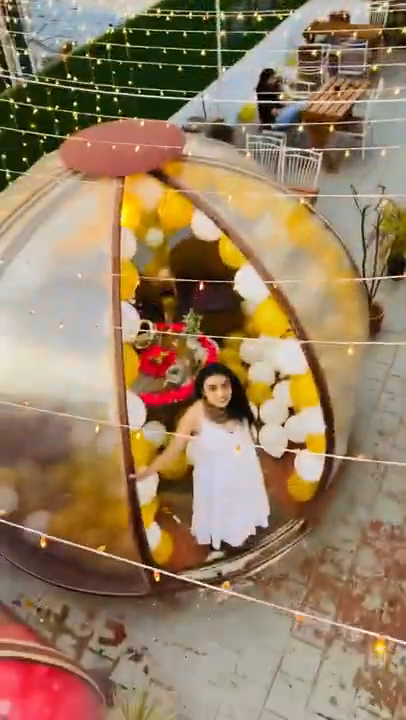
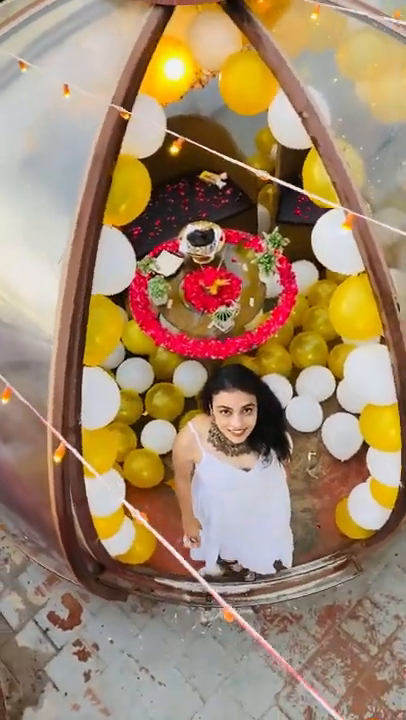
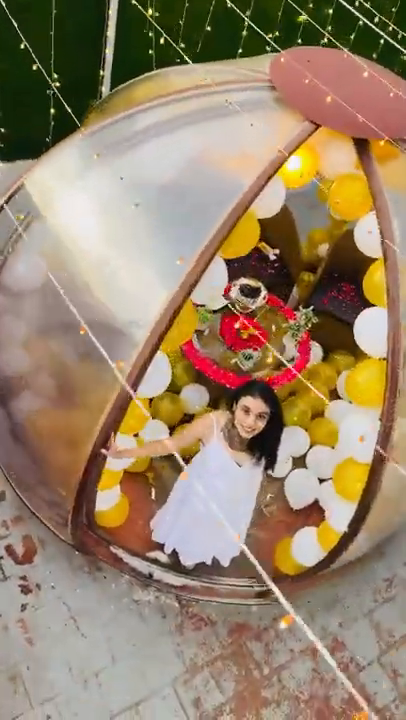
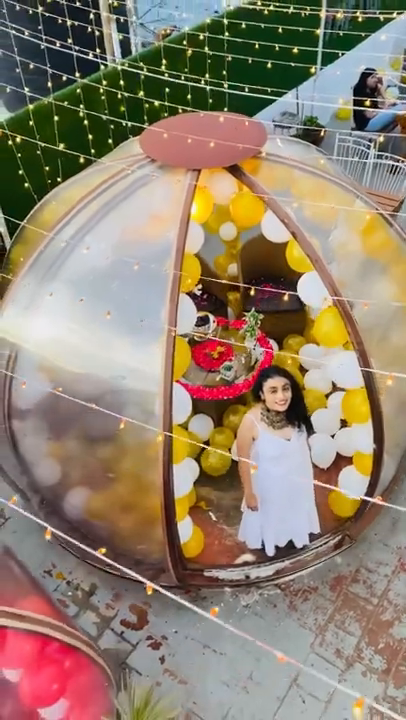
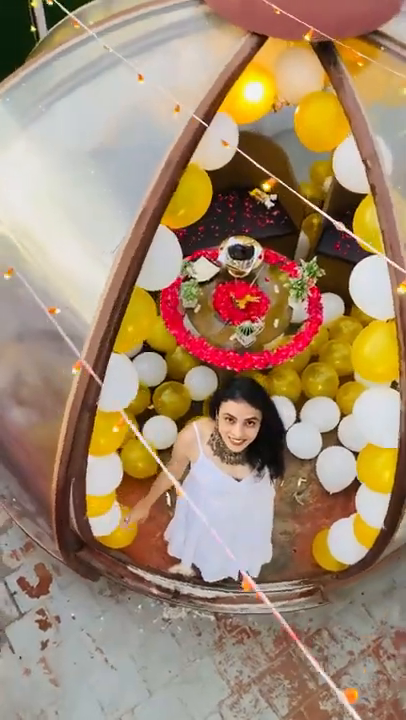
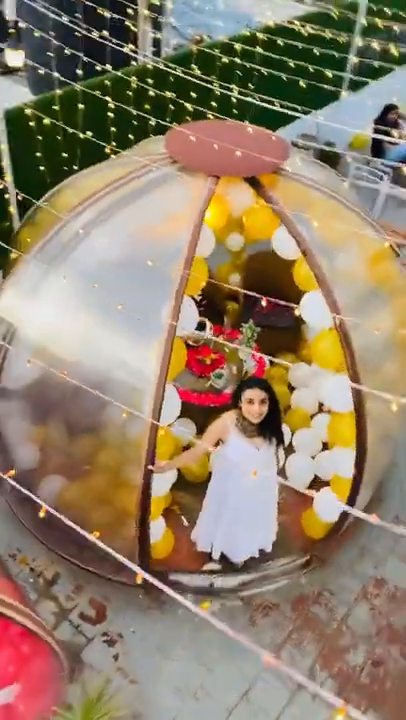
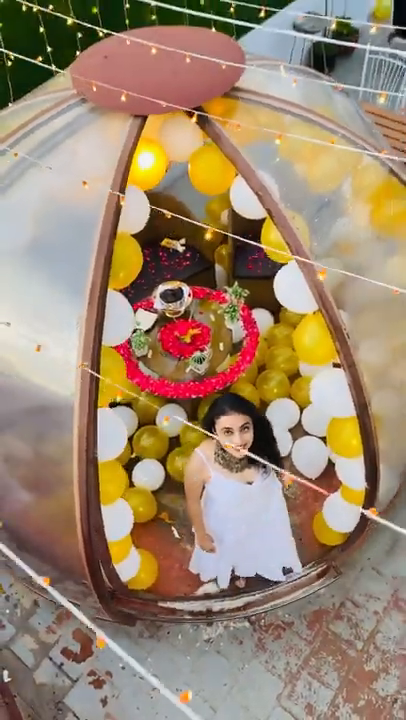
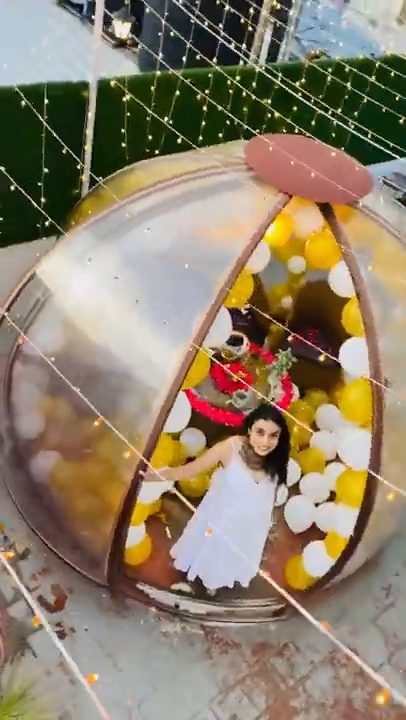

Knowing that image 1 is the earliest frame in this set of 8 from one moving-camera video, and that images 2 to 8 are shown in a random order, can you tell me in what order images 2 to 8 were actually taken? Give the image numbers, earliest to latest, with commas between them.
6, 8, 3, 5, 2, 7, 4
